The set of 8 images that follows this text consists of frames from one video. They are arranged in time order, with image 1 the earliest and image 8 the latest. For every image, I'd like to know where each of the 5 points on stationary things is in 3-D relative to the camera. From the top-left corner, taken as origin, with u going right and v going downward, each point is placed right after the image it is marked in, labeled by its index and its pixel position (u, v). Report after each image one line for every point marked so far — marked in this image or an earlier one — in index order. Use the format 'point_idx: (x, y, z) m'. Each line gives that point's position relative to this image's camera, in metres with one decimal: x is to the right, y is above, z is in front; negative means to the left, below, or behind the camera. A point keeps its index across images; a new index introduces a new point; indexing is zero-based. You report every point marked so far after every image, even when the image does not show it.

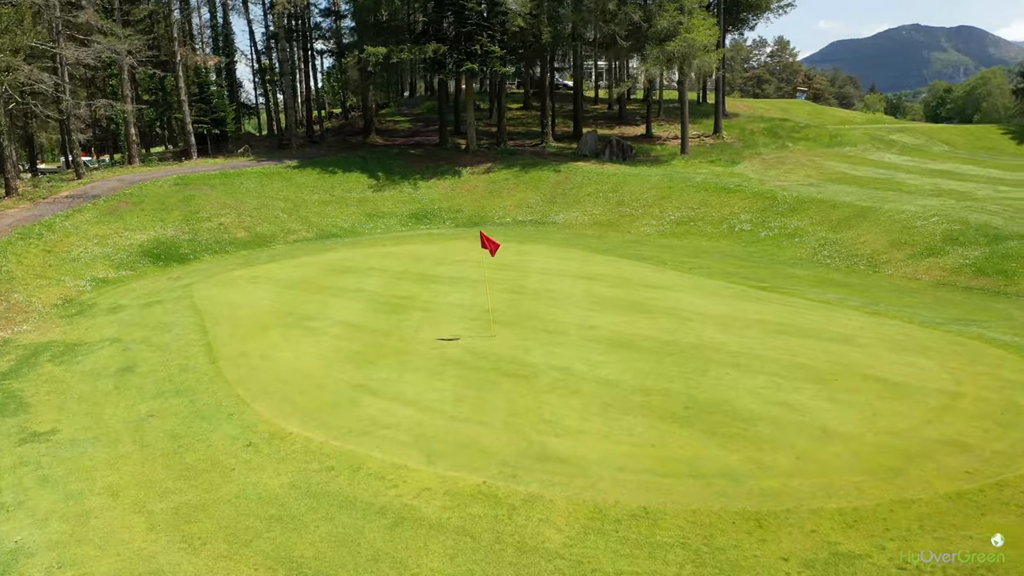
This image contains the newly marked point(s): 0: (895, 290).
0: (+8.1, 0.0, +17.6) m
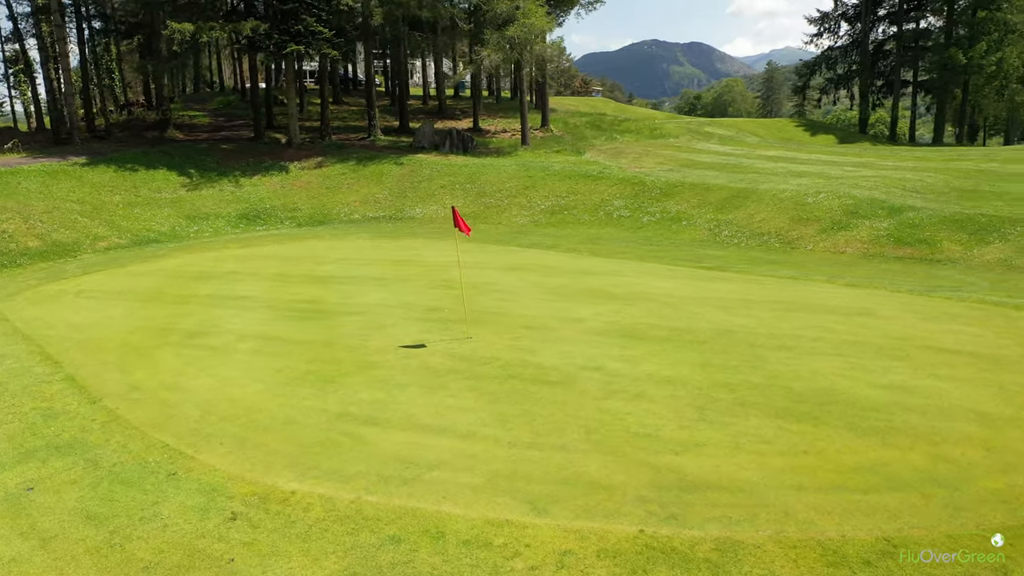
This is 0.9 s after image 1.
0: (+6.5, +0.5, +17.0) m
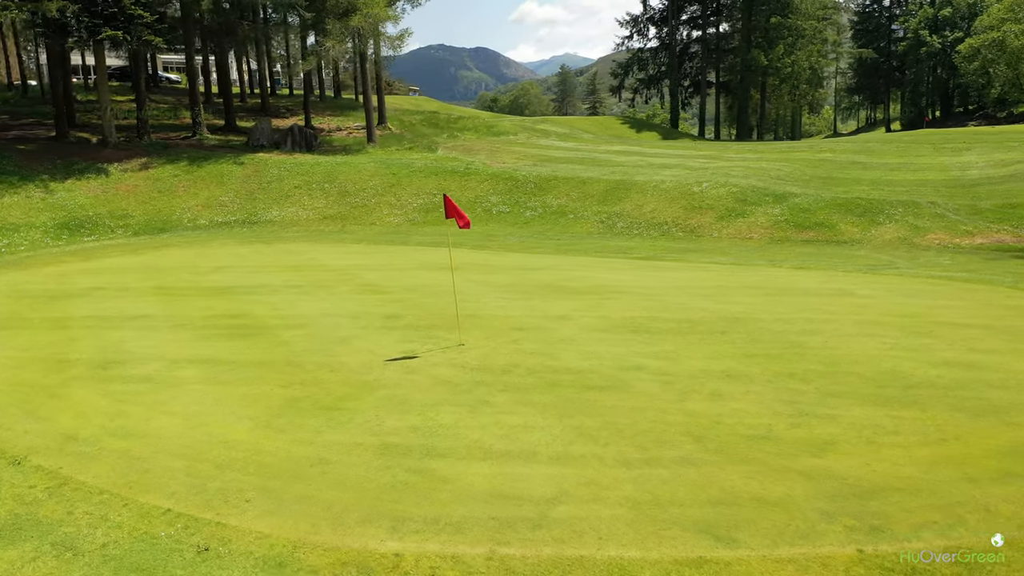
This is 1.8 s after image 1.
0: (+4.8, +0.8, +17.1) m
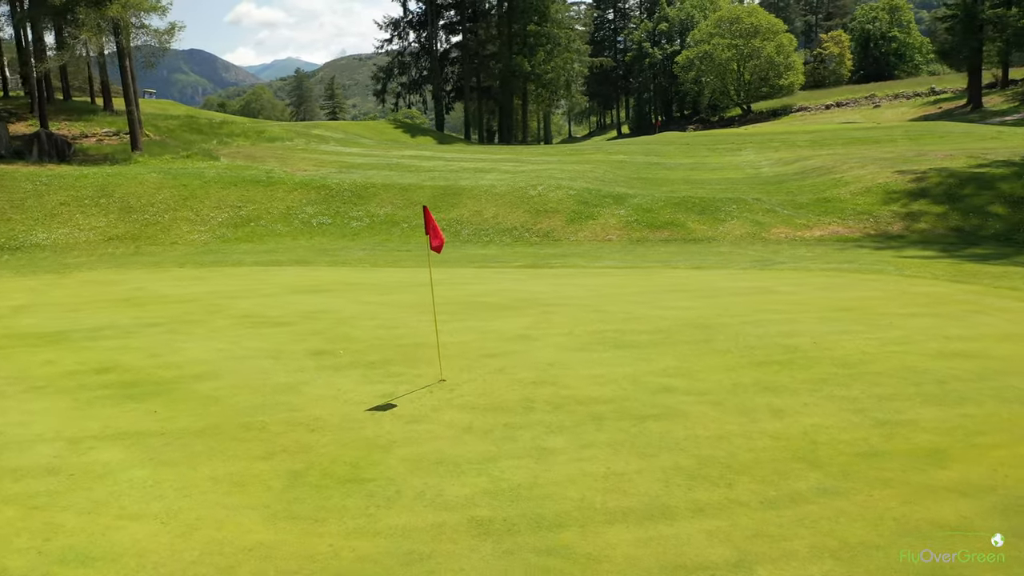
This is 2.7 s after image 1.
0: (+2.0, +0.8, +17.0) m
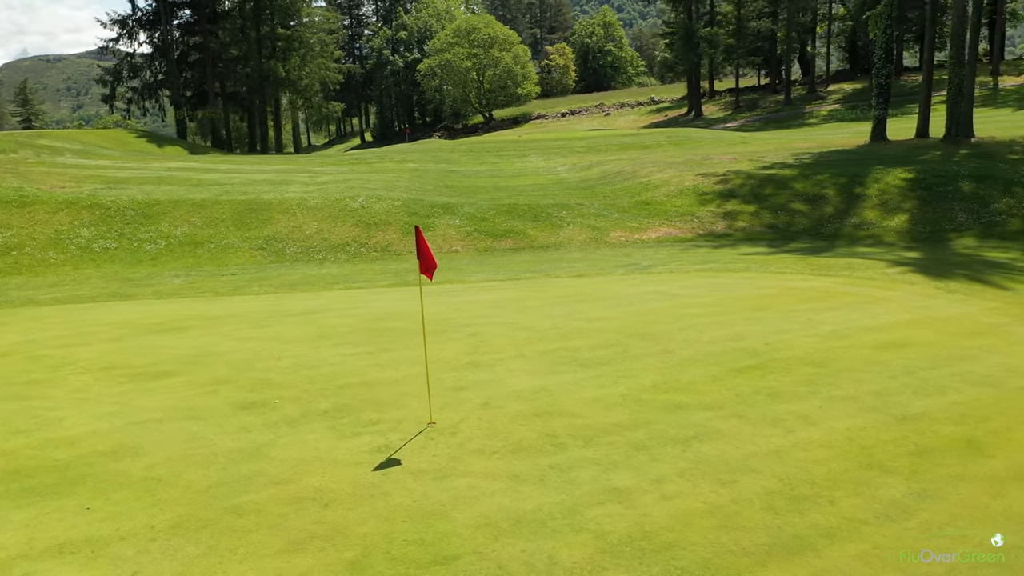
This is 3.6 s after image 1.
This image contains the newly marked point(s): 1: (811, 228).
0: (-0.9, +0.5, +16.4) m
1: (+6.4, +1.3, +17.8) m
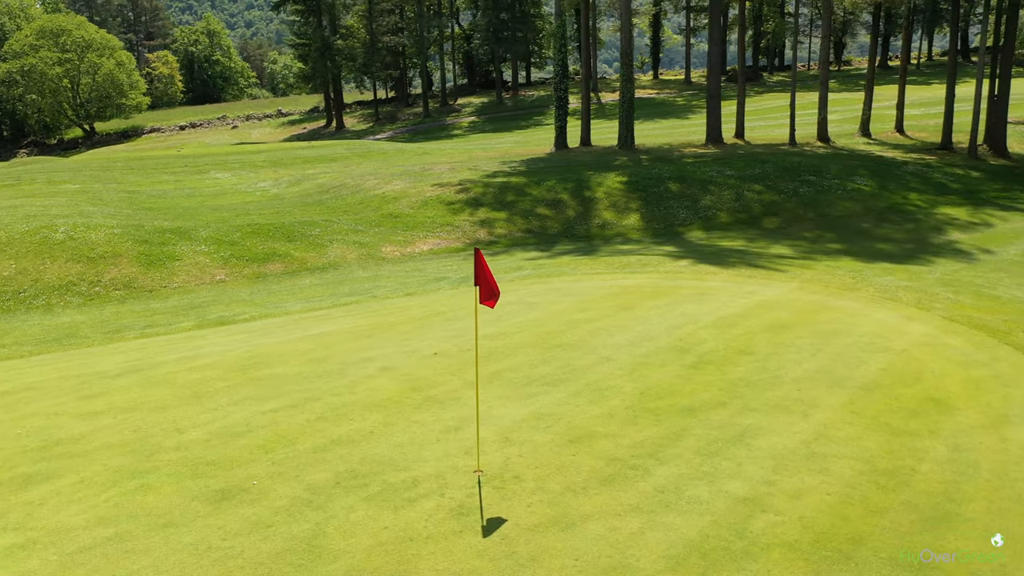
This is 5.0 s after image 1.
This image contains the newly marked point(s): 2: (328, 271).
0: (-4.7, -0.1, +14.5) m
1: (+1.2, +1.3, +19.0) m
2: (-3.5, +0.3, +15.9) m
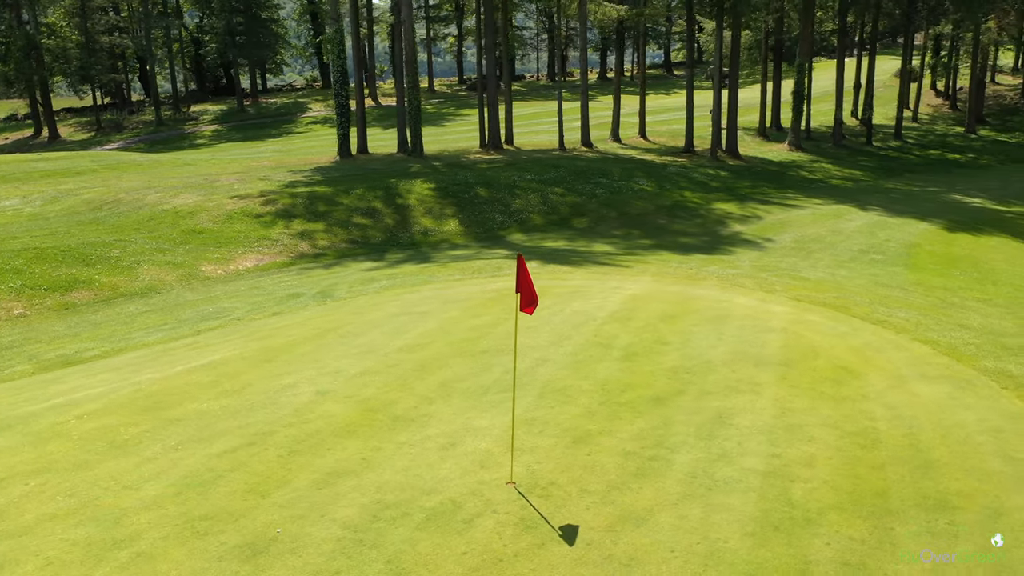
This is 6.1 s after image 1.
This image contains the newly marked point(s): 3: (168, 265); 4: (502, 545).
0: (-6.8, -0.6, +12.5) m
1: (-2.8, +1.1, +18.6) m
2: (-6.2, -0.1, +14.2) m
3: (-6.6, +0.4, +15.9) m
4: (-0.1, -1.7, +5.3) m
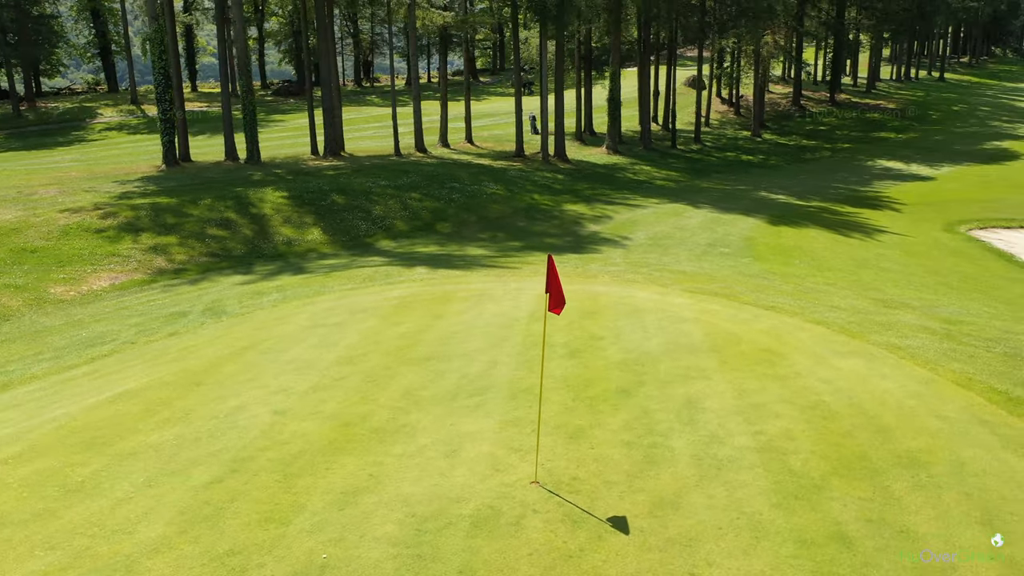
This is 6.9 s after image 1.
0: (-8.0, -1.0, +10.7) m
1: (-5.6, +0.8, +17.7) m
2: (-7.8, -0.6, +12.5) m
3: (-8.6, 0.0, +14.1) m
4: (+0.3, -1.7, +5.4) m
